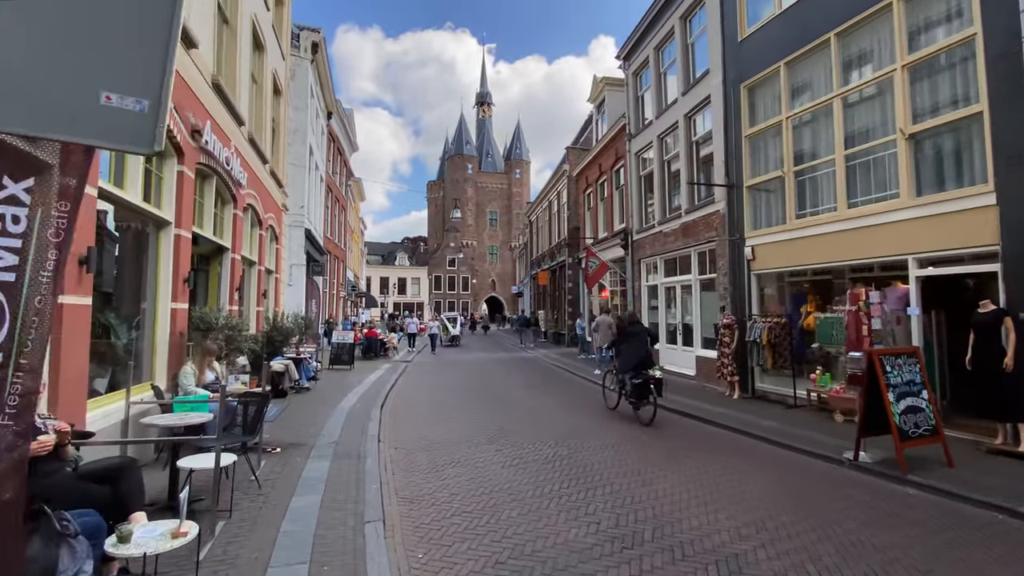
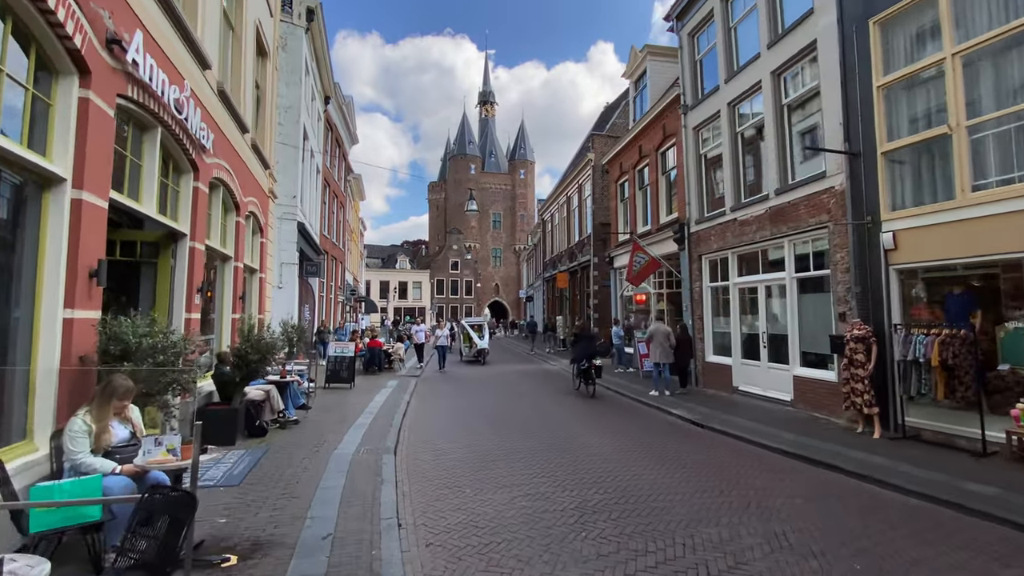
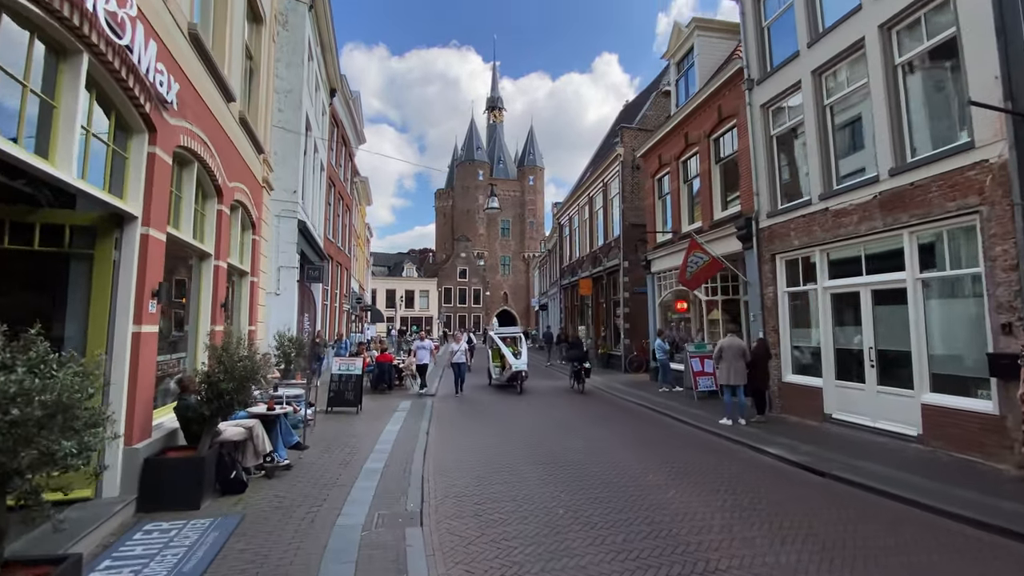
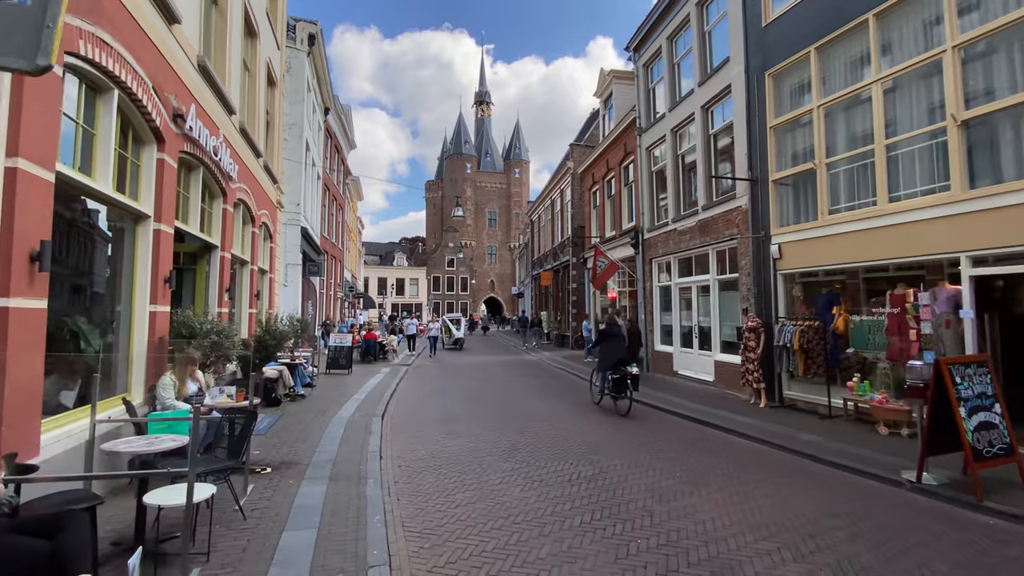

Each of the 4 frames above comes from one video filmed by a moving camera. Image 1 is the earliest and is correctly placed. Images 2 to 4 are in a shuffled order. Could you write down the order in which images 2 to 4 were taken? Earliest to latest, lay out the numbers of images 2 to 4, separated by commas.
4, 2, 3
